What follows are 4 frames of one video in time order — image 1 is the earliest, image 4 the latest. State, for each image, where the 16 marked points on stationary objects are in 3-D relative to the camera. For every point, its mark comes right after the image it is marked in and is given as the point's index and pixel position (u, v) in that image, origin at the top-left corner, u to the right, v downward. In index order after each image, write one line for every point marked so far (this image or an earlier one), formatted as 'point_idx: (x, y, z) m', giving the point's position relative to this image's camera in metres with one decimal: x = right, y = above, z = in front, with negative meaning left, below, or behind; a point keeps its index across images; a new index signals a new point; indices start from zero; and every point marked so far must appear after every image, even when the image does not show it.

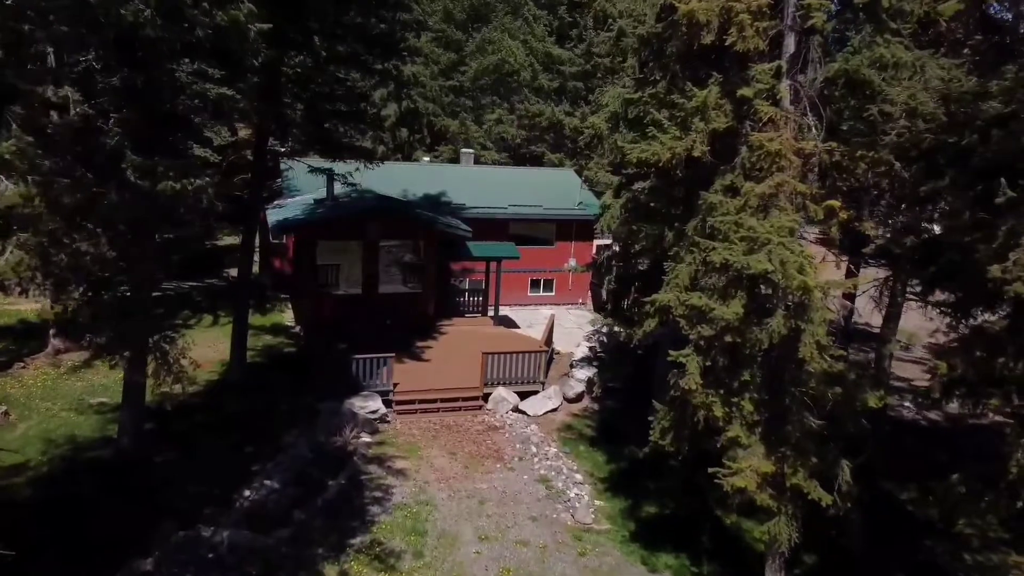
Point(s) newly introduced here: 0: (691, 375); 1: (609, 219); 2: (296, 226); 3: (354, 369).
0: (+1.9, -0.9, +8.8) m
1: (+1.7, +1.2, +13.9) m
2: (-4.7, +1.4, +17.9) m
3: (-2.8, -1.5, +14.8) m
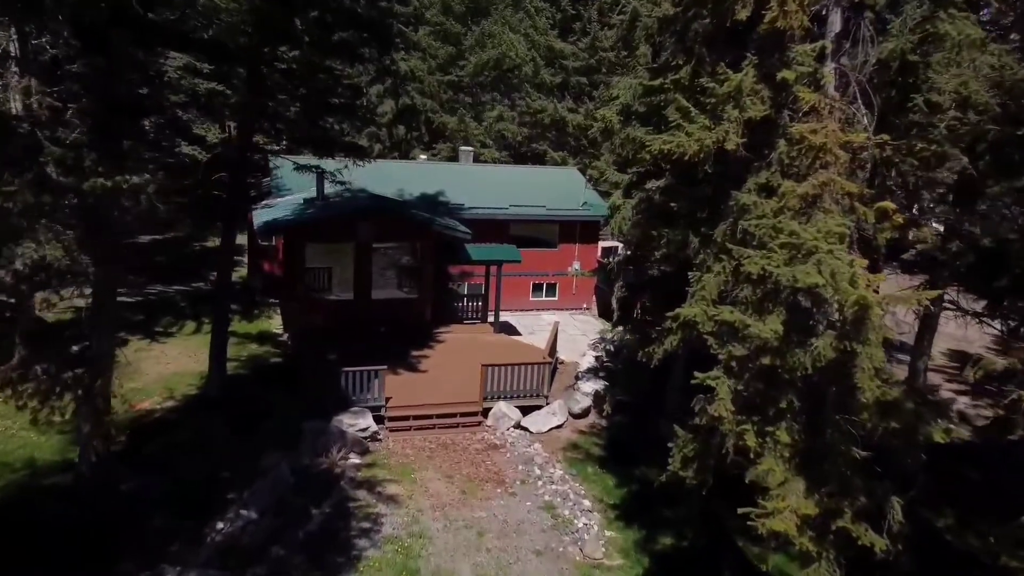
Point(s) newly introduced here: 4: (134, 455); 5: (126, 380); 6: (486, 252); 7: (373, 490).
0: (+2.0, -1.1, +7.7) m
1: (+1.7, +1.0, +12.8) m
2: (-4.7, +1.3, +16.8) m
3: (-2.8, -1.6, +13.7) m
4: (-5.6, -2.5, +12.0) m
5: (-6.9, -1.7, +14.7) m
6: (-0.6, +0.8, +19.6) m
7: (-2.0, -3.0, +12.0) m
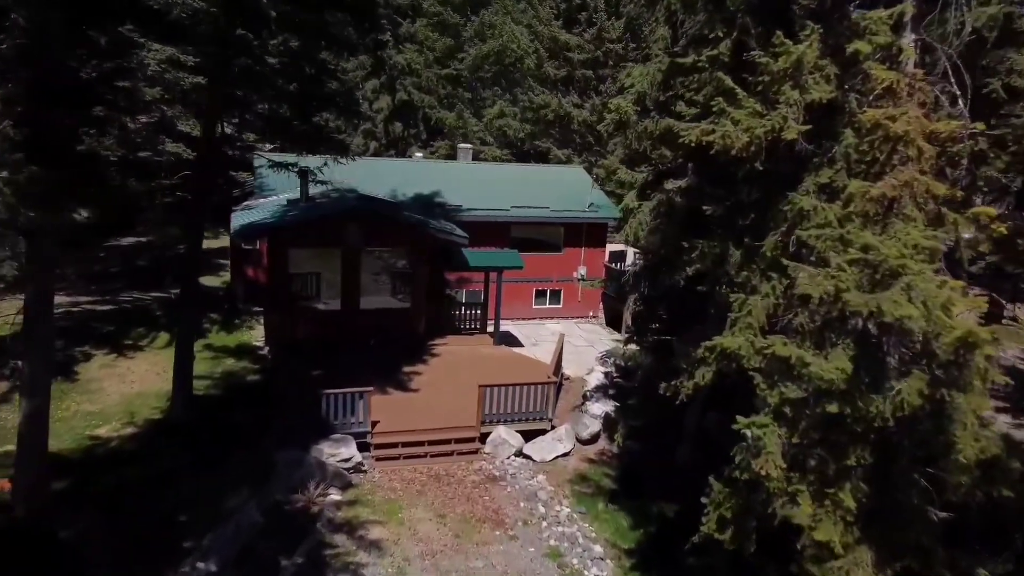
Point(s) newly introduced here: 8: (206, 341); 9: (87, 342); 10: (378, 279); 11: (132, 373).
0: (+2.0, -1.3, +6.1) m
1: (+1.7, +0.8, +11.2) m
2: (-4.7, +1.1, +15.3) m
3: (-2.8, -1.8, +12.2) m
4: (-5.5, -2.6, +10.5) m
5: (-6.9, -1.9, +13.2) m
6: (-0.6, +0.7, +18.1) m
7: (-2.0, -3.2, +10.5) m
8: (-6.4, -1.1, +17.1) m
9: (-8.5, -1.1, +16.4) m
10: (-2.8, +0.2, +17.4) m
11: (-6.8, -1.5, +14.7) m
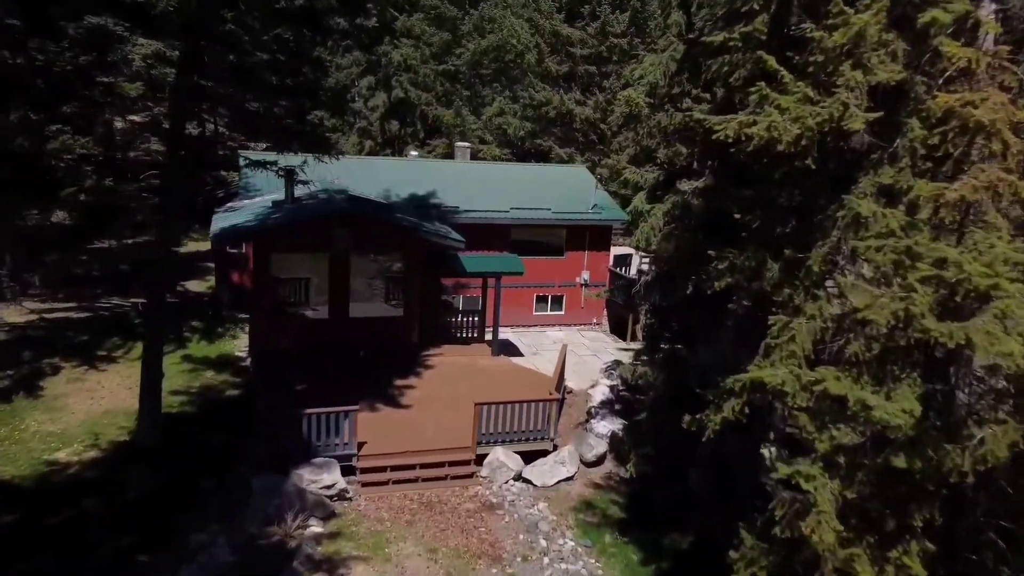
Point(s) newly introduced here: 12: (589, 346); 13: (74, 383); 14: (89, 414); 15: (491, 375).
0: (+1.9, -1.4, +5.1) m
1: (+1.7, +0.7, +10.2) m
2: (-4.7, +0.9, +14.2) m
3: (-2.8, -1.9, +11.2) m
4: (-5.6, -2.8, +9.5) m
5: (-6.9, -2.0, +12.1) m
6: (-0.6, +0.5, +17.0) m
7: (-2.1, -3.3, +9.4) m
8: (-6.4, -1.2, +16.1) m
9: (-8.5, -1.2, +15.3) m
10: (-2.8, +0.1, +16.3) m
11: (-6.9, -1.7, +13.6) m
12: (+1.8, -1.4, +19.1) m
13: (-7.4, -1.6, +13.8) m
14: (-6.5, -1.9, +12.5) m
15: (-0.4, -1.7, +15.8) m
